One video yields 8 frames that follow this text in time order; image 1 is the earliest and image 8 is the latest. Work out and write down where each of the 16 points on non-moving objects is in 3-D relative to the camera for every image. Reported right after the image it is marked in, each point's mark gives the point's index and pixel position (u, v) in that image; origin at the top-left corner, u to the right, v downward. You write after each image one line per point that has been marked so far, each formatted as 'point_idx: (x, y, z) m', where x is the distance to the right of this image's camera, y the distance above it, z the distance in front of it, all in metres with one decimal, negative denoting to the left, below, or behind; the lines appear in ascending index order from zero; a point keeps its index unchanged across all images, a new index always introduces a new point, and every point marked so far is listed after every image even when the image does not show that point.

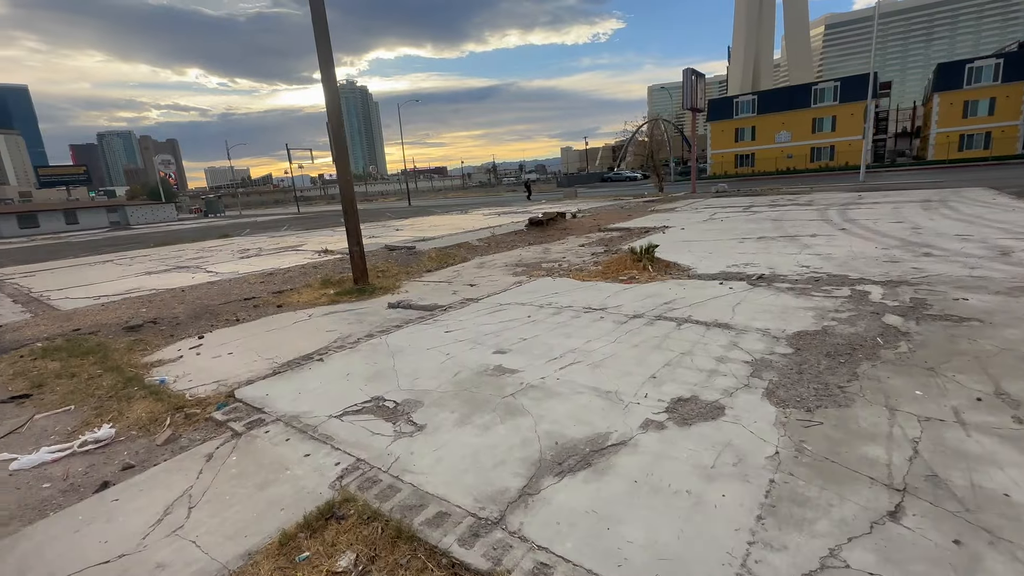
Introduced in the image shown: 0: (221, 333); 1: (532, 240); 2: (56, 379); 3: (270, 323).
0: (-4.3, -0.7, +7.0) m
1: (+0.6, +1.4, +14.0) m
2: (-5.1, -1.0, +5.2) m
3: (-3.7, -0.6, +7.3) m
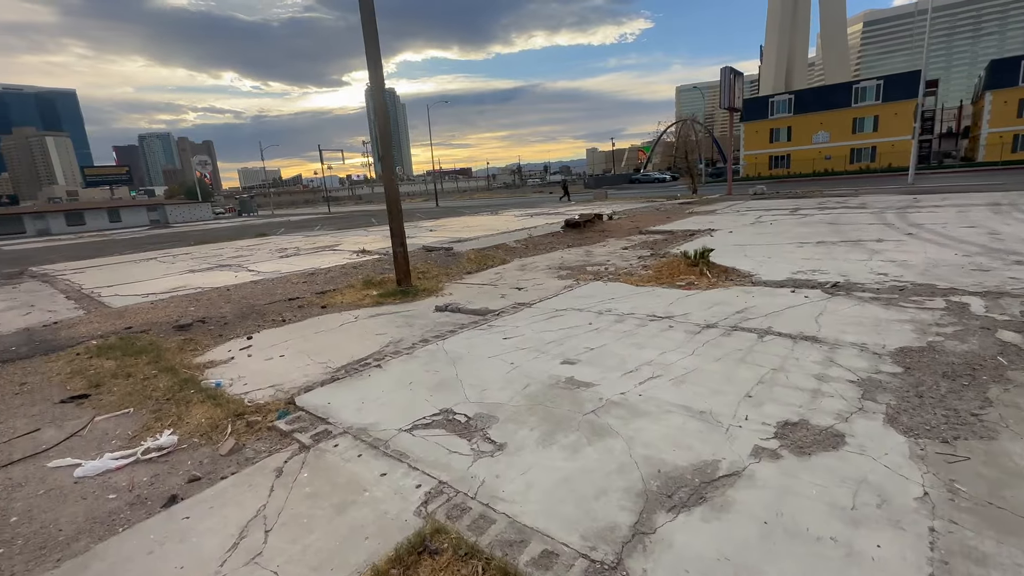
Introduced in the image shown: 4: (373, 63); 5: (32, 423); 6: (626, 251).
0: (-3.6, -0.7, +6.9) m
1: (+1.7, +1.3, +13.7) m
2: (-4.4, -1.0, +5.1) m
3: (-2.9, -0.6, +7.2) m
4: (-2.4, +3.9, +8.2) m
5: (-4.3, -1.2, +4.2) m
6: (+2.7, +0.9, +11.2) m
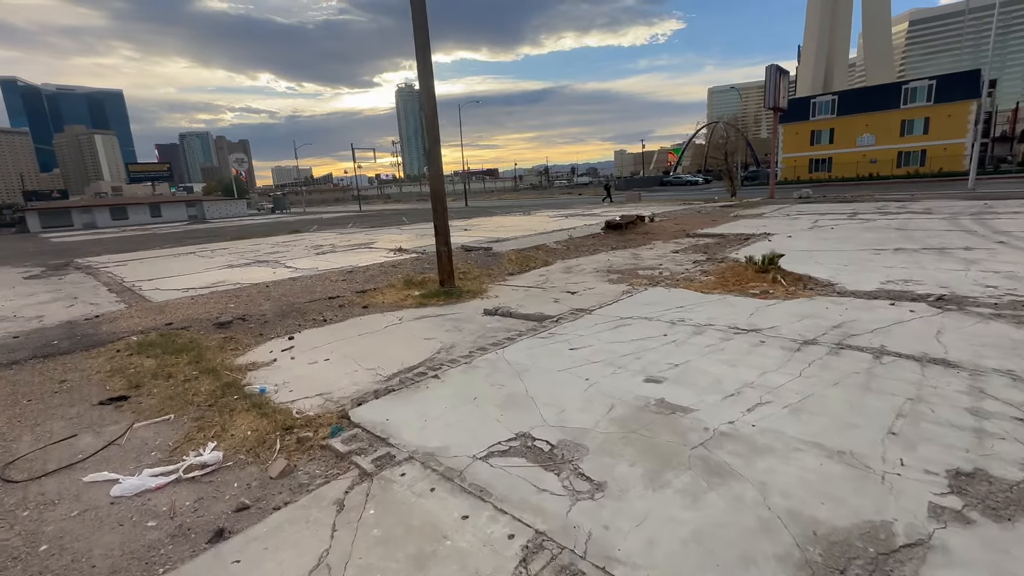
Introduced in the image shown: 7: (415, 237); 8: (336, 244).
0: (-2.8, -0.7, +6.6) m
1: (+2.9, +1.2, +13.1) m
2: (-3.7, -1.0, +4.9) m
3: (-2.2, -0.6, +6.8) m
4: (-1.5, +3.9, +7.8) m
5: (-3.7, -1.2, +3.9) m
6: (+3.8, +0.7, +10.6) m
7: (-3.7, +2.0, +17.7) m
8: (-6.1, +1.5, +16.3) m
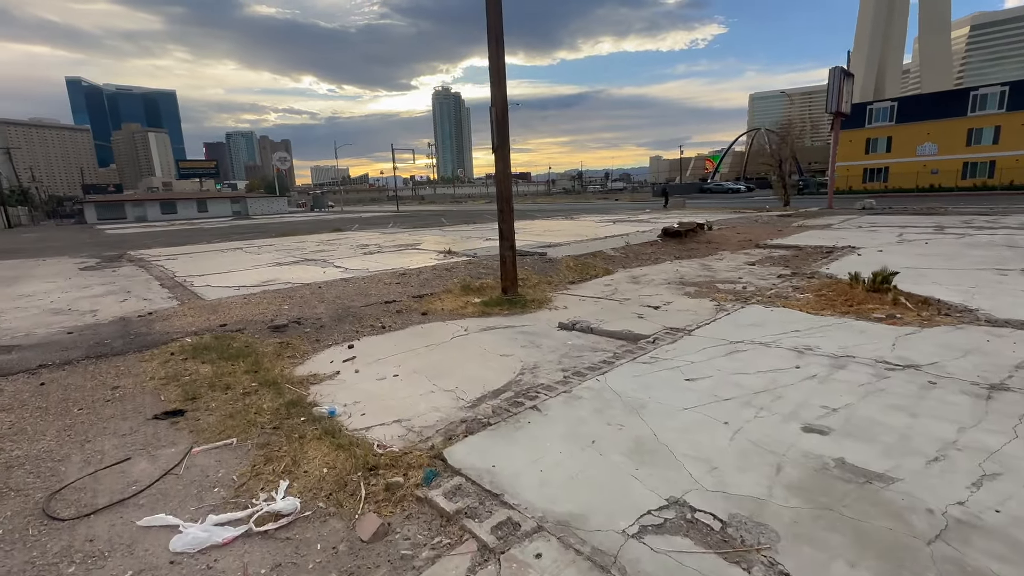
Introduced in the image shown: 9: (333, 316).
0: (-1.8, -0.7, +6.1) m
1: (+4.3, +0.9, +12.2) m
2: (-2.8, -1.0, +4.4) m
3: (-1.2, -0.6, +6.2) m
4: (-0.3, +3.8, +7.3) m
5: (-2.8, -1.2, +3.4) m
6: (+5.0, +0.4, +9.7) m
7: (-1.9, +1.8, +17.2) m
8: (-4.4, +1.5, +16.0) m
9: (-2.7, -0.4, +7.1) m
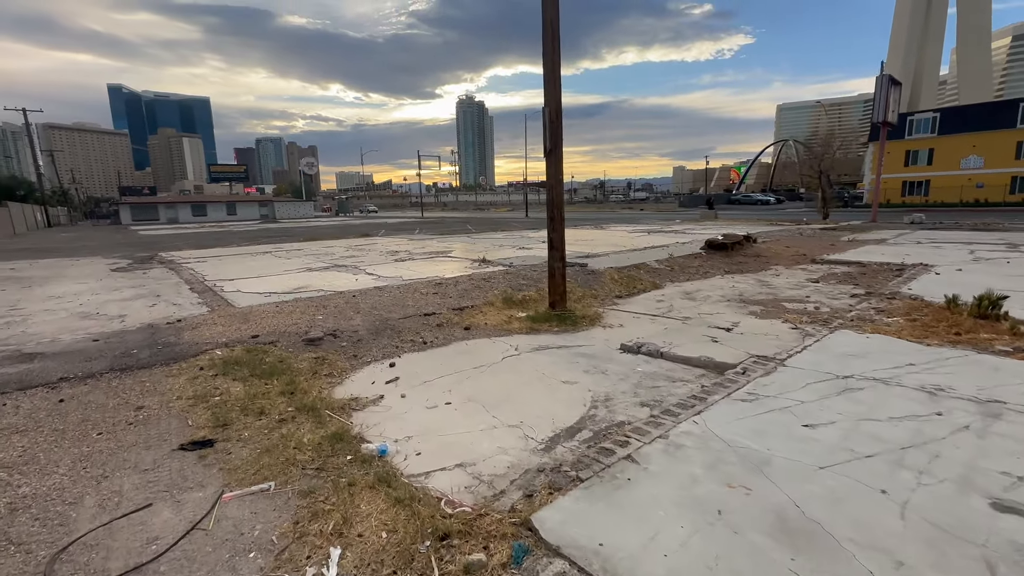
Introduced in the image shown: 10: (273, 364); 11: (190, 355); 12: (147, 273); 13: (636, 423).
0: (-1.2, -0.9, +5.5) m
1: (+5.2, +0.5, +11.5) m
2: (-2.2, -1.1, +3.9) m
3: (-0.5, -0.8, +5.7) m
4: (+0.5, +3.6, +6.7) m
5: (-2.3, -1.2, +2.9) m
6: (+5.9, 0.0, +8.9) m
7: (-0.7, +1.5, +16.7) m
8: (-3.3, +1.2, +15.6) m
9: (-2.0, -0.6, +6.6) m
10: (-2.6, -0.8, +5.1) m
11: (-3.7, -0.8, +5.4) m
12: (-9.2, +0.4, +11.9) m
13: (+0.9, -1.0, +3.5) m
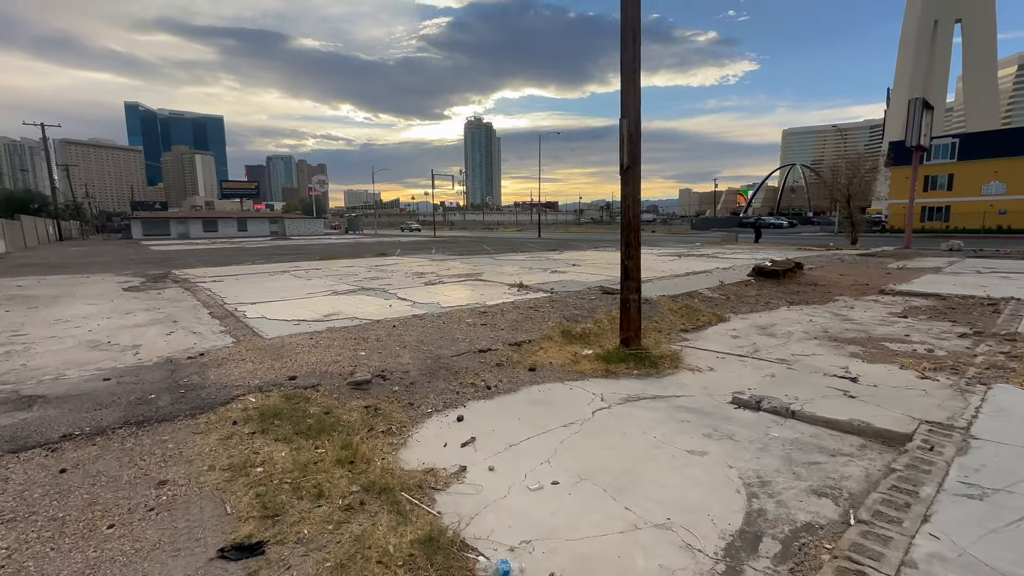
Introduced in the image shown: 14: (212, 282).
0: (-0.3, -1.2, +4.6) m
1: (+6.2, -0.2, +10.6) m
2: (-1.4, -1.4, +3.0) m
3: (+0.4, -1.2, +4.7) m
4: (+1.5, +3.1, +6.0) m
5: (-1.4, -1.5, +2.0) m
6: (+6.8, -0.6, +7.9) m
7: (+0.3, +0.7, +15.9) m
8: (-2.3, +0.5, +14.8) m
9: (-1.1, -1.0, +5.7) m
10: (-1.7, -1.2, +4.2) m
11: (-2.8, -1.1, +4.5) m
12: (-8.3, -0.1, +11.1) m
13: (+1.8, -1.3, +2.6) m
14: (-8.5, +0.2, +13.2) m
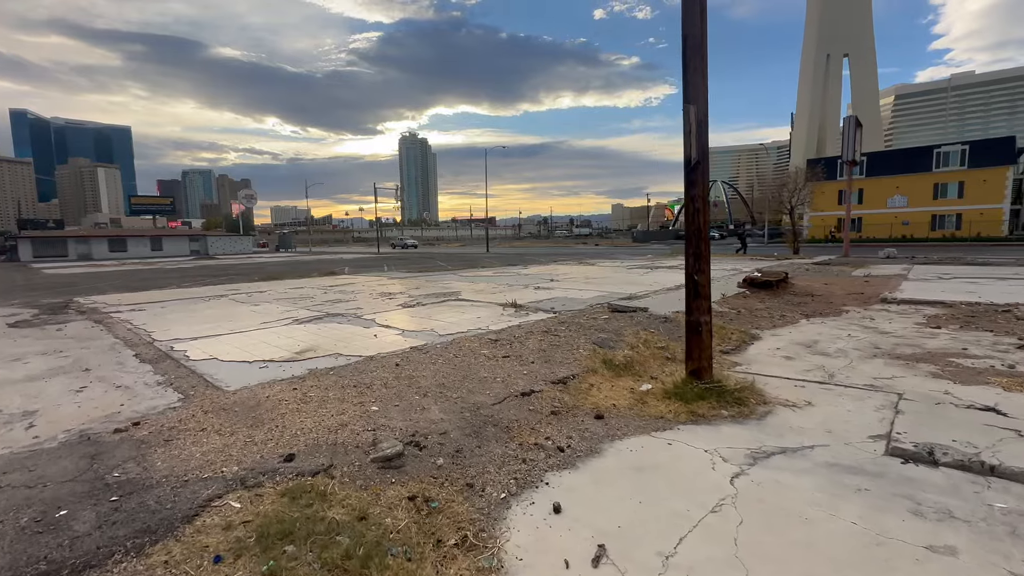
0: (+0.5, -1.5, +3.3) m
1: (+6.1, -0.5, +10.0) m
2: (-0.4, -1.5, +1.5) m
3: (+1.2, -1.4, +3.5) m
4: (+2.0, +2.9, +5.0) m
5: (-0.3, -1.7, +0.5) m
6: (+7.0, -0.7, +7.5) m
7: (-0.5, +0.1, +14.6) m
8: (-2.9, -0.1, +13.1) m
9: (-0.4, -1.2, +4.2) m
10: (-0.9, -1.4, +2.7) m
11: (-2.0, -1.4, +2.8) m
12: (-8.3, -0.8, +8.7) m
13: (+2.8, -1.4, +1.5) m
14: (-8.8, -0.6, +10.8) m
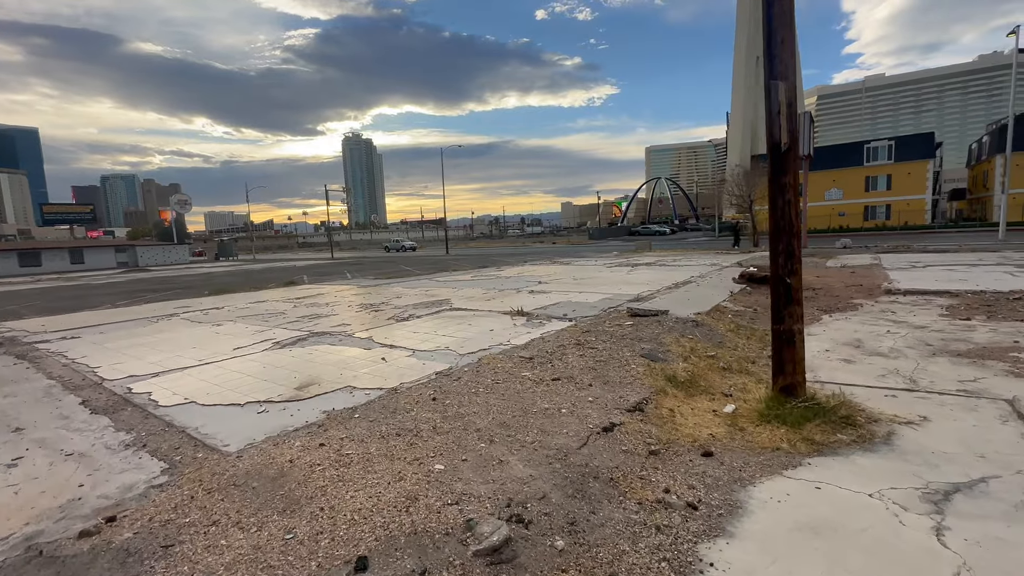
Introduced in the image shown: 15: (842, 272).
0: (+1.4, -1.5, +2.5) m
1: (+6.2, -0.3, +9.8) m
2: (+0.7, -1.7, +0.6) m
3: (+2.0, -1.5, +2.7) m
4: (+2.5, +2.9, +4.3) m
5: (+0.9, -1.8, -0.4) m
6: (+7.4, -0.6, +7.3) m
7: (-0.8, -0.1, +13.6) m
8: (-3.0, -0.4, +11.9) m
9: (+0.3, -1.4, +3.3) m
10: (0.0, -1.5, +1.8) m
11: (-1.1, -1.6, +1.8) m
12: (-7.9, -1.2, +6.9) m
13: (+3.8, -1.4, +1.0) m
14: (-8.6, -1.0, +9.0) m
15: (+10.1, +0.5, +14.5) m
